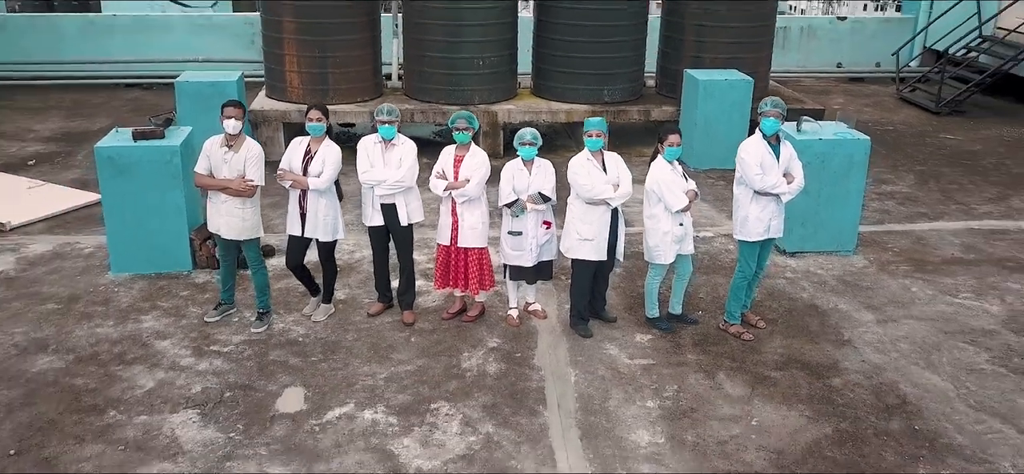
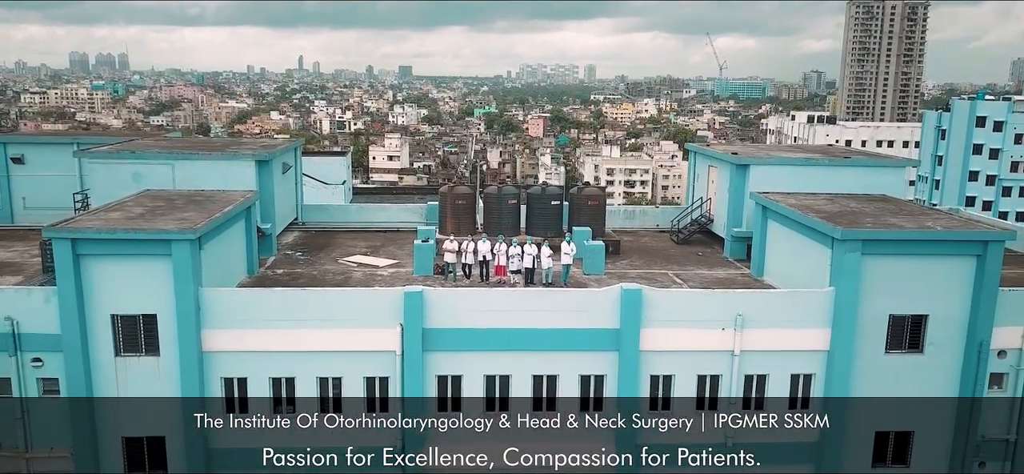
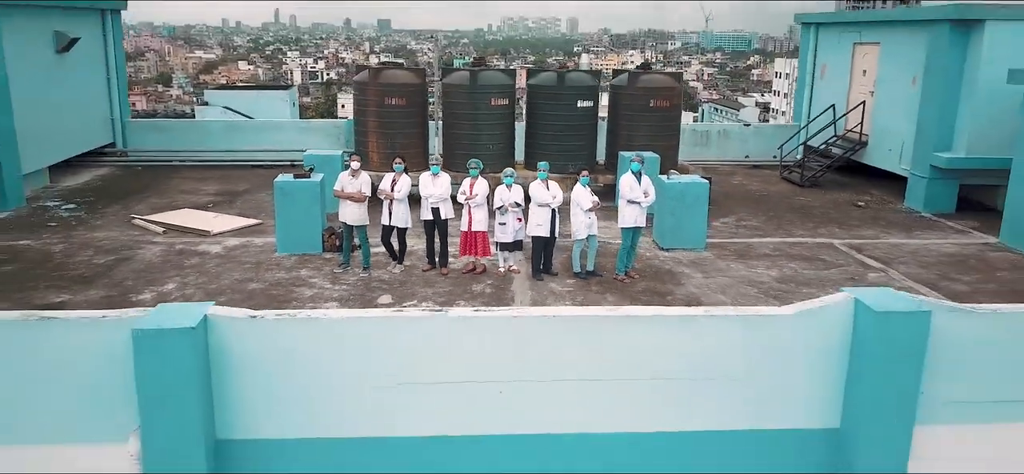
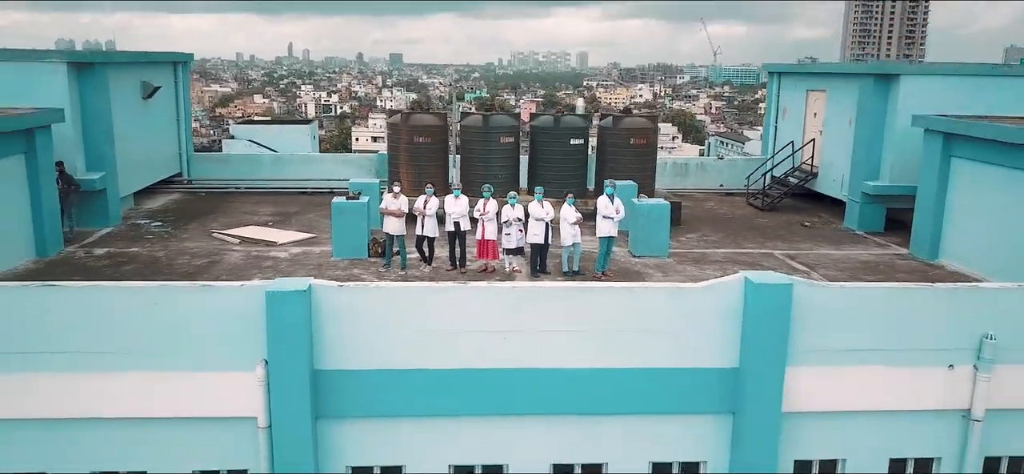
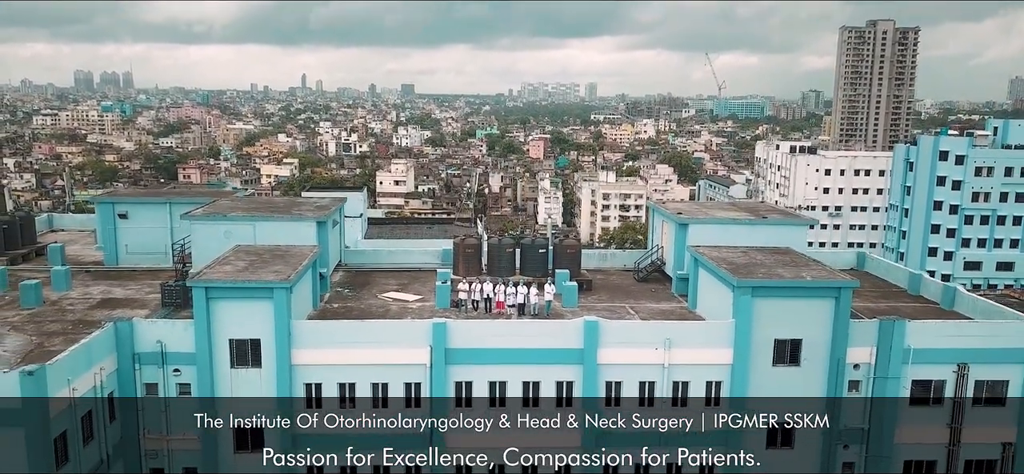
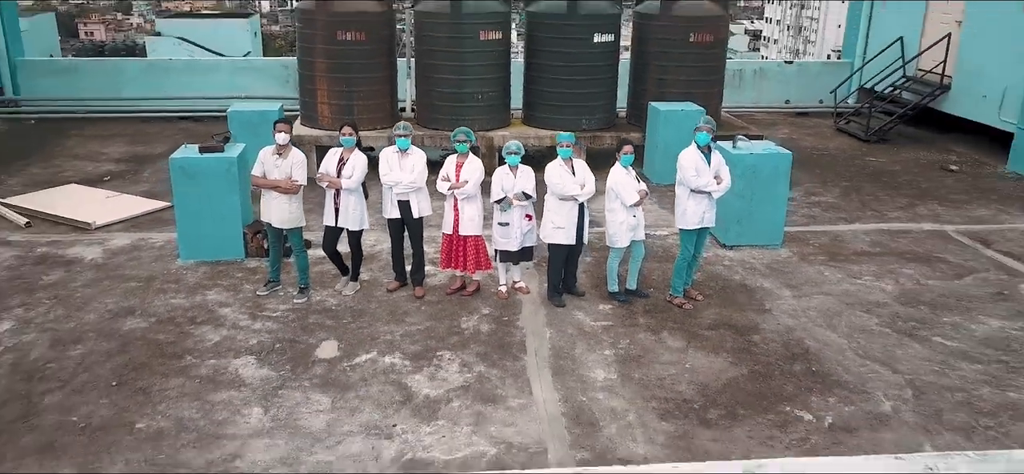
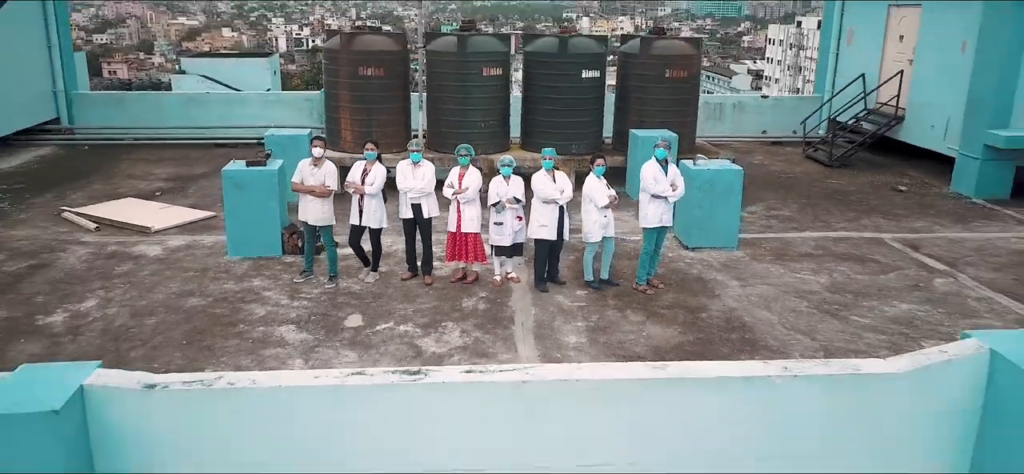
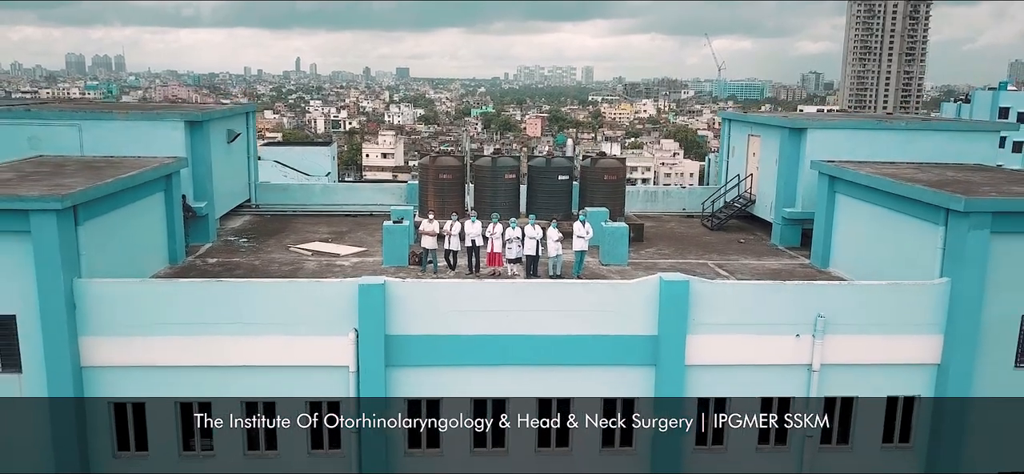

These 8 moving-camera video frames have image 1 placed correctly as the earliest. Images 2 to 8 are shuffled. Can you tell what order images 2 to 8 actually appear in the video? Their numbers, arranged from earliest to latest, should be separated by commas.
6, 7, 3, 4, 8, 2, 5
